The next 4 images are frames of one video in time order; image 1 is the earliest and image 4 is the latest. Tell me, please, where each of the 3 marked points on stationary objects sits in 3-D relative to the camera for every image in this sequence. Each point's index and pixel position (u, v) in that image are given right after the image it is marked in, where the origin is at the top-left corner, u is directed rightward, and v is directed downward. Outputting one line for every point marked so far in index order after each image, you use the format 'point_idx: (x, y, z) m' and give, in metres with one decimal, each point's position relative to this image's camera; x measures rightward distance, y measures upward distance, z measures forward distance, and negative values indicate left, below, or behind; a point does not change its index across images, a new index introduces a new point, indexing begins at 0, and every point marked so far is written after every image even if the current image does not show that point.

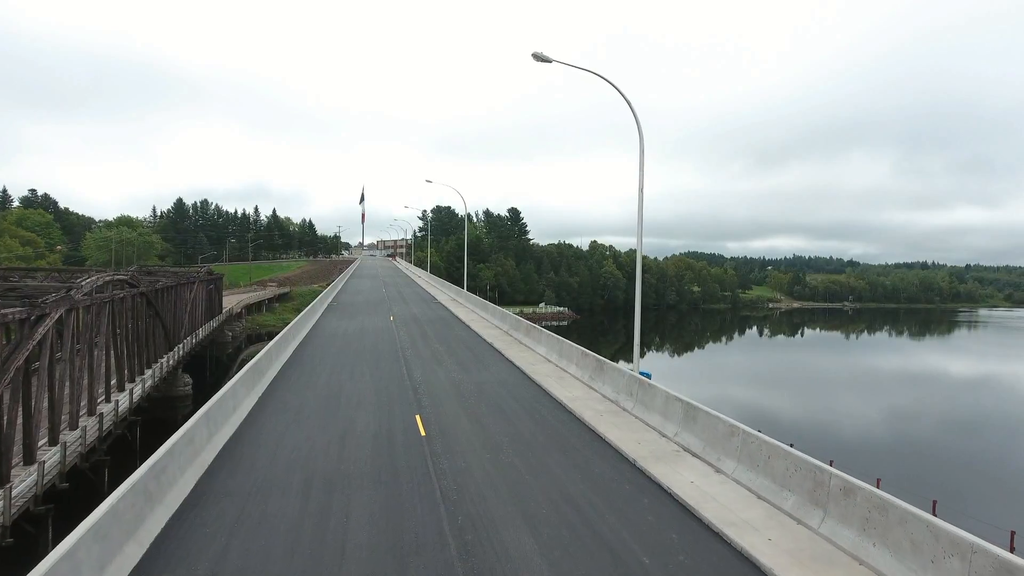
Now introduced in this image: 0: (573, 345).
0: (+1.7, -1.6, +15.8) m
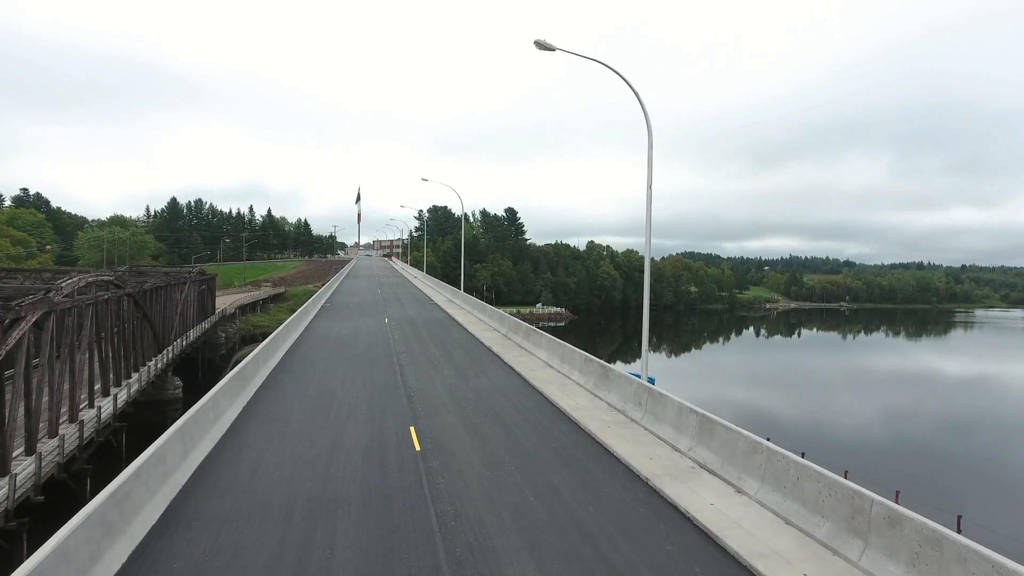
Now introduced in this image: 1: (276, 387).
0: (+1.7, -1.7, +15.0) m
1: (-5.8, -2.4, +13.8) m
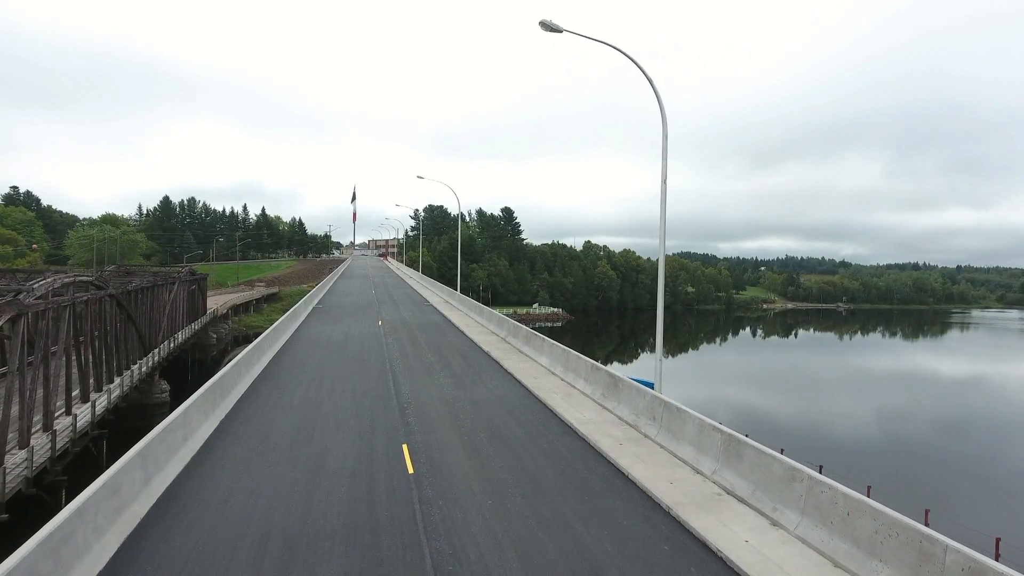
0: (+1.7, -1.7, +14.0) m
1: (-5.7, -2.5, +12.8) m
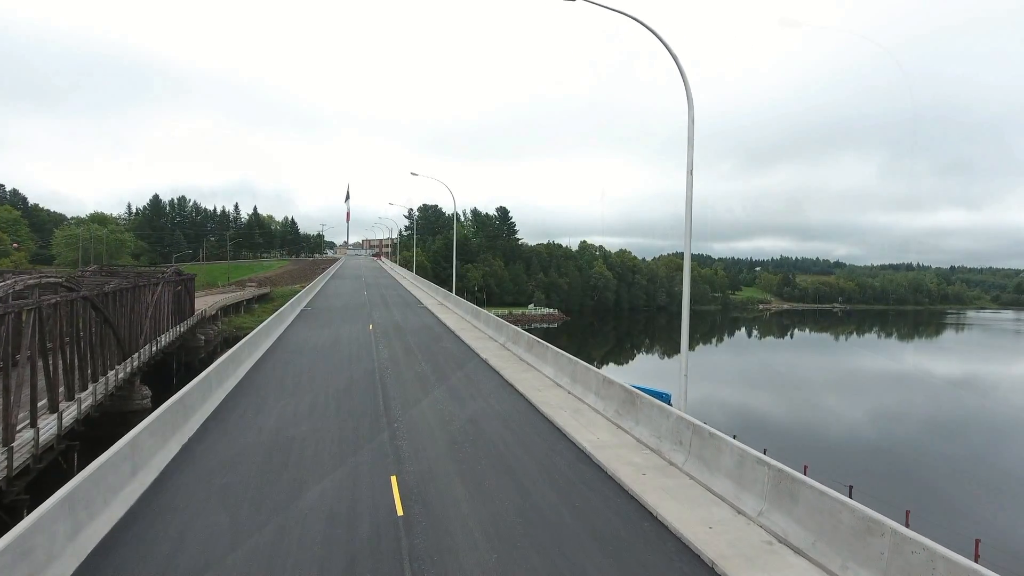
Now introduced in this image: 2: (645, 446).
0: (+1.8, -1.8, +12.6) m
1: (-5.7, -2.6, +11.3) m
2: (+2.3, -2.8, +9.9) m
